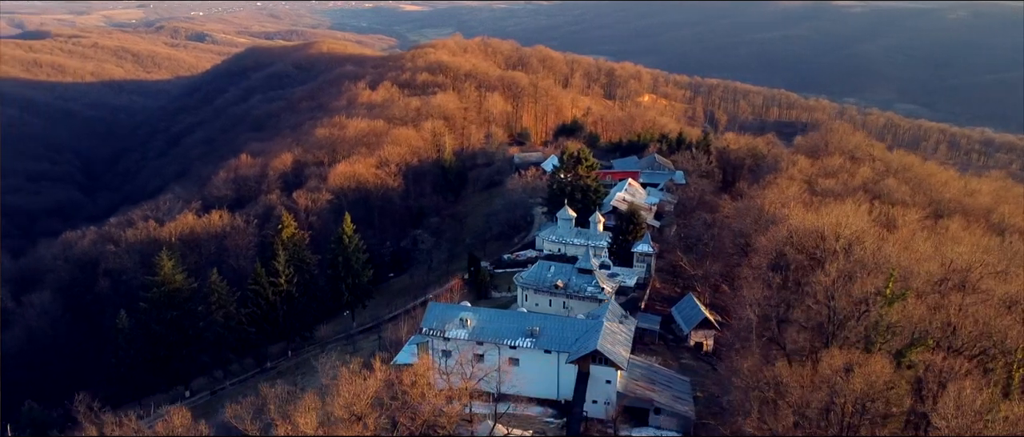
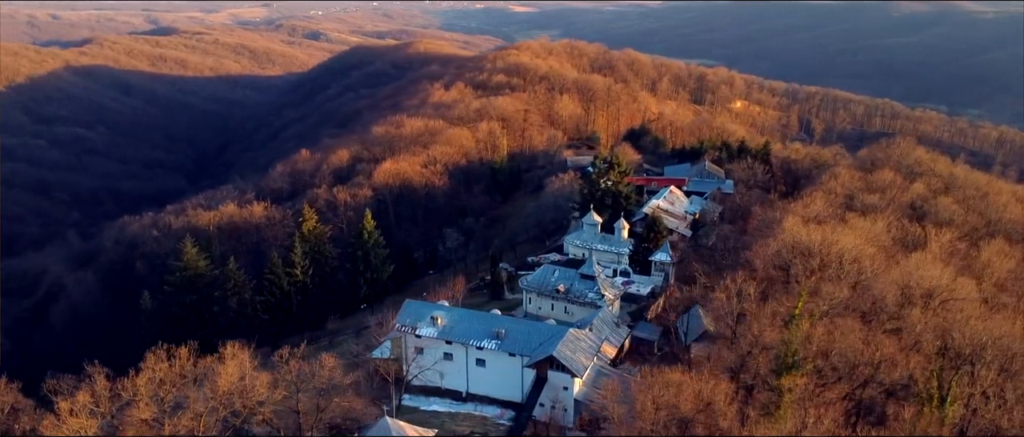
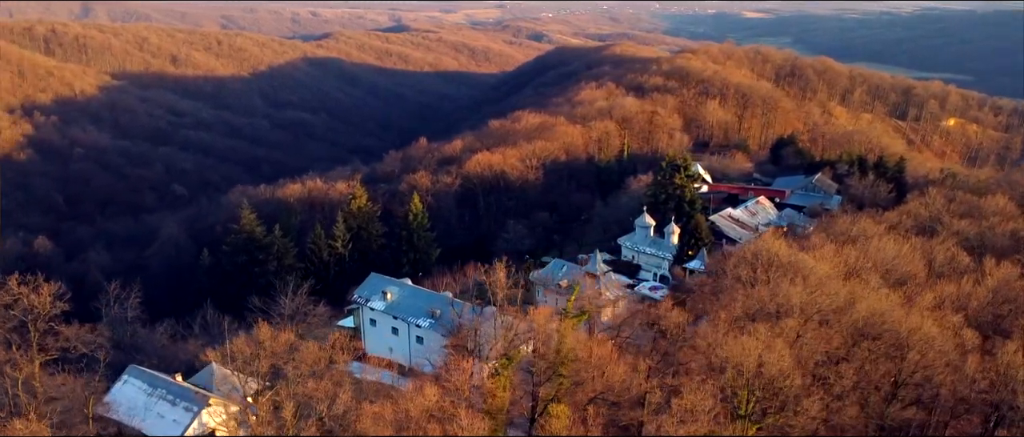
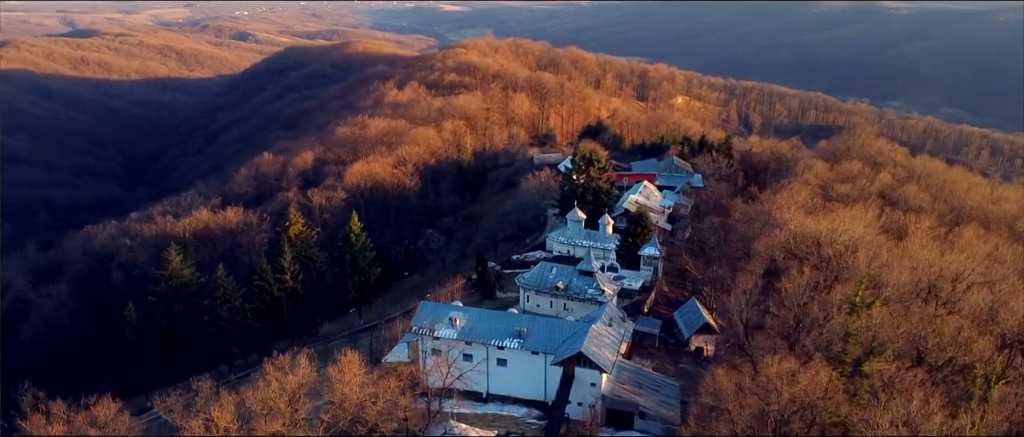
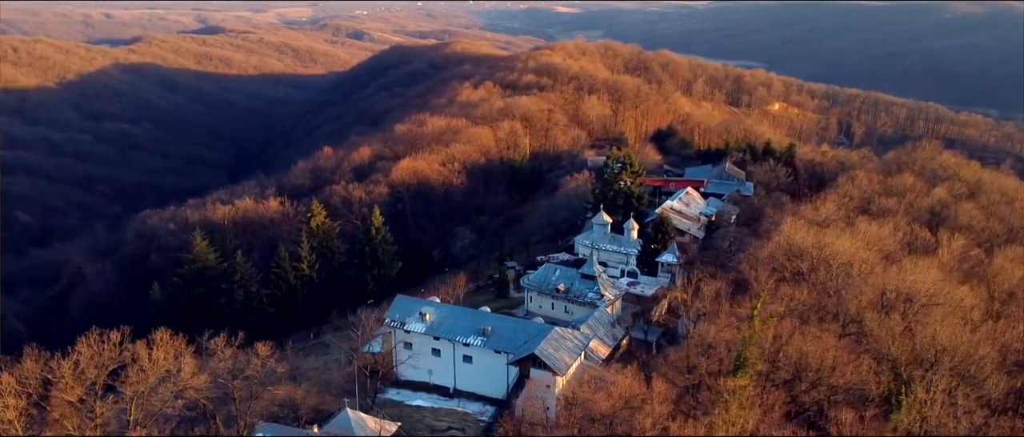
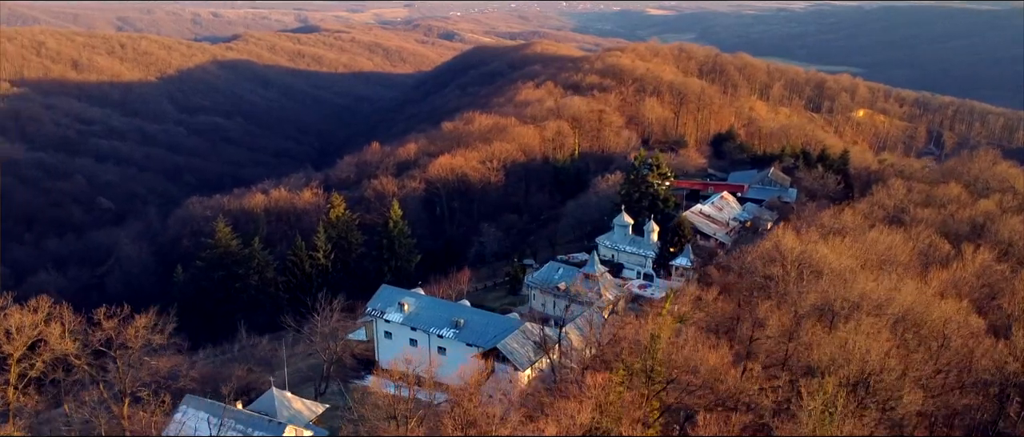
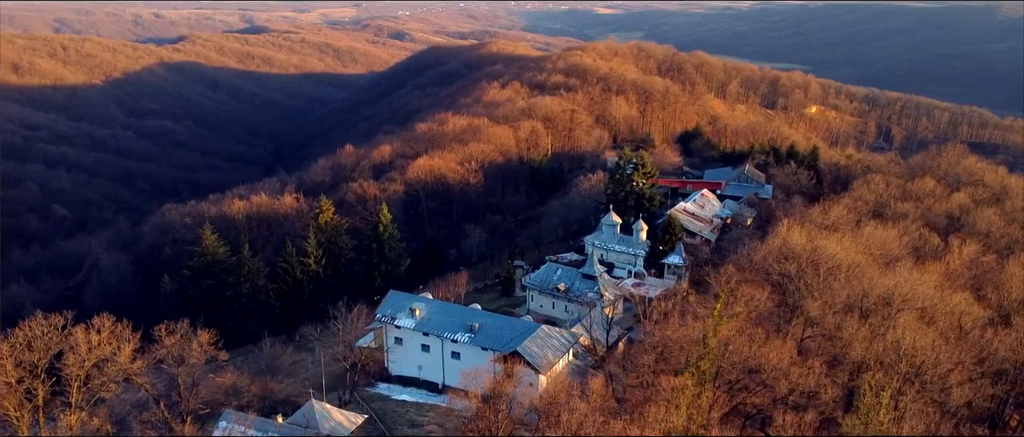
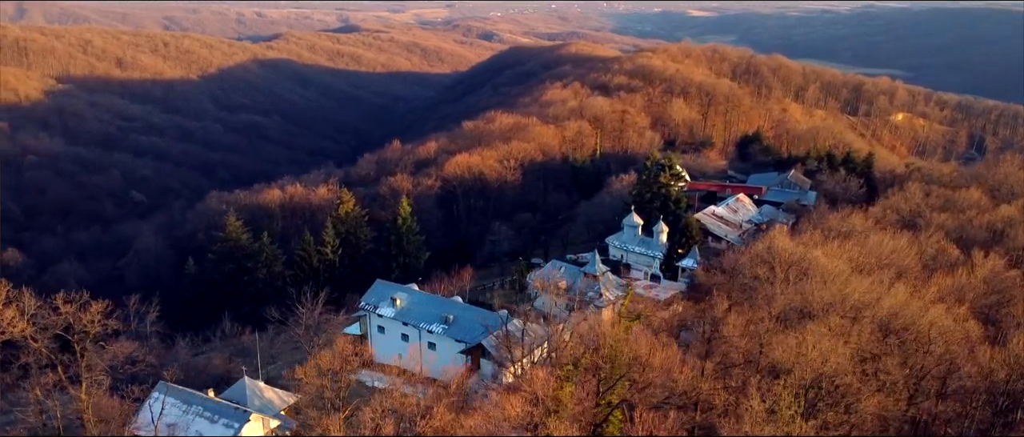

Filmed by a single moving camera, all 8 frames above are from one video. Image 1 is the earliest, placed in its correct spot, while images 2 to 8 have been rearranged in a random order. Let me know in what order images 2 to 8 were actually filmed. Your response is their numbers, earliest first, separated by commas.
4, 2, 5, 7, 6, 8, 3
